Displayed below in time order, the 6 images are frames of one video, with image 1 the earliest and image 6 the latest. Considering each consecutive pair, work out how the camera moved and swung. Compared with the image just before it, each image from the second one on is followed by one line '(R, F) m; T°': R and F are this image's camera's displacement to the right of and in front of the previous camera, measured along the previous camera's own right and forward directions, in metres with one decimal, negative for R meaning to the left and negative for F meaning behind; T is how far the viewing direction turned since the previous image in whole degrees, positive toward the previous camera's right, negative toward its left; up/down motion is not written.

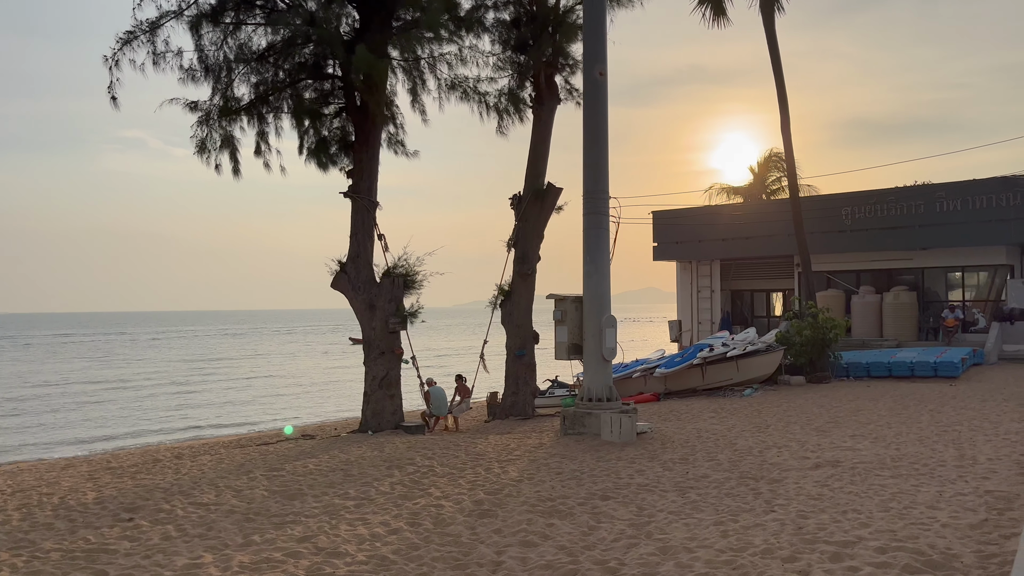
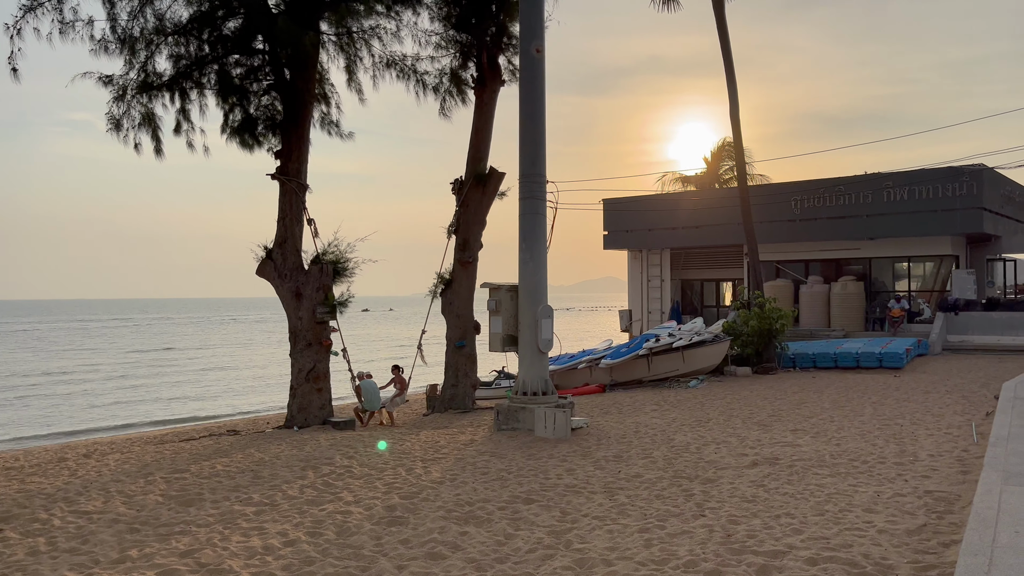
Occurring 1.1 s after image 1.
(+0.3, +0.5) m; +3°
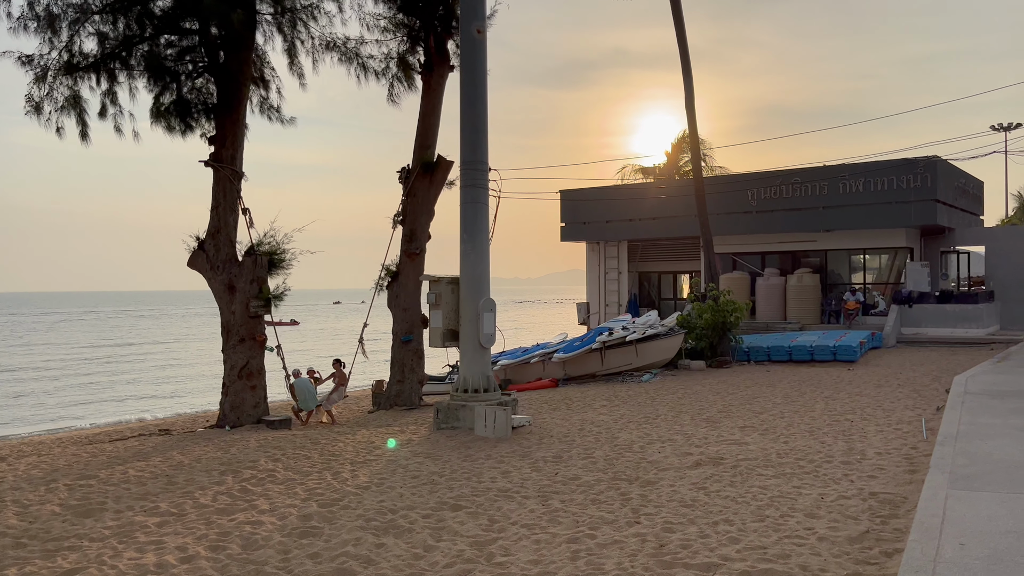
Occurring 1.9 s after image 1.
(+0.3, +0.4) m; +2°
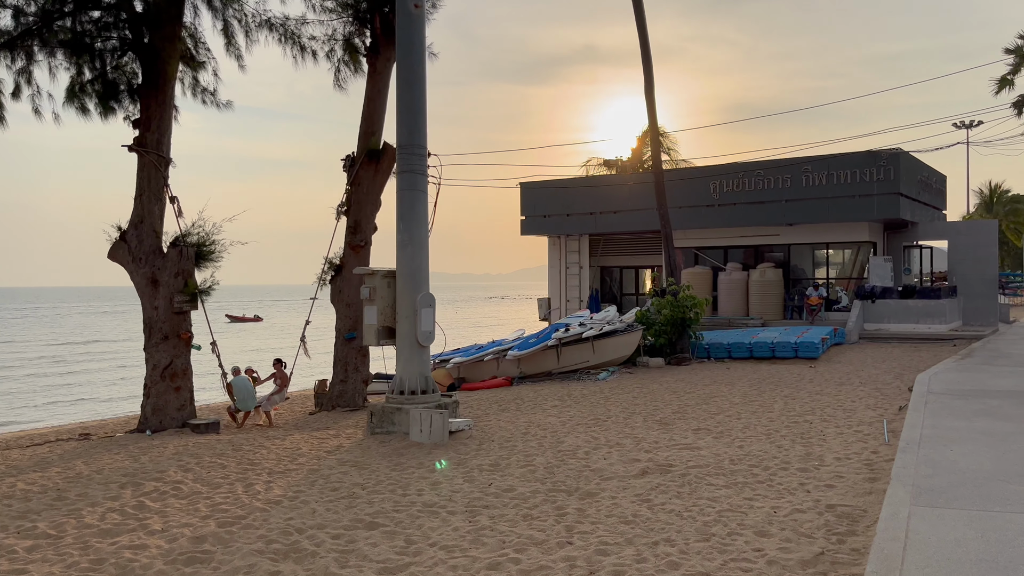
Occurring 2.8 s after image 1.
(+0.3, +0.6) m; +2°
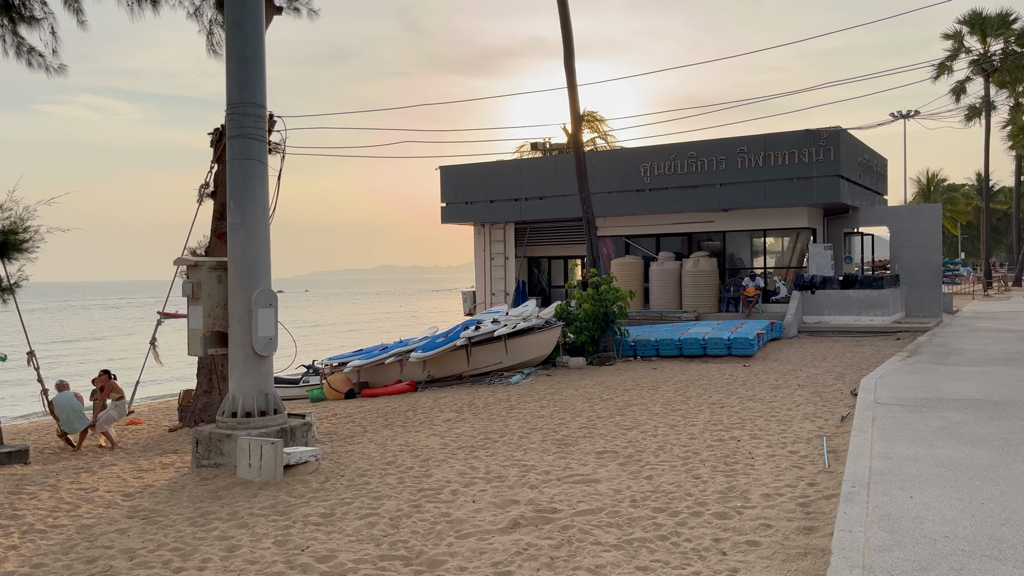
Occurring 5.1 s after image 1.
(+0.7, +1.5) m; +4°
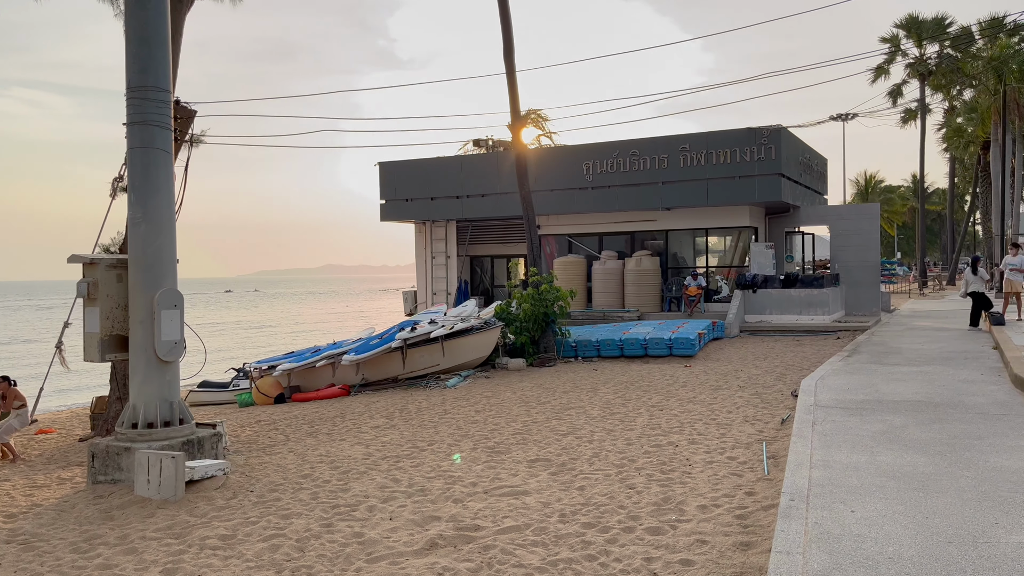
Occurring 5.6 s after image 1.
(+0.2, +0.4) m; +4°
